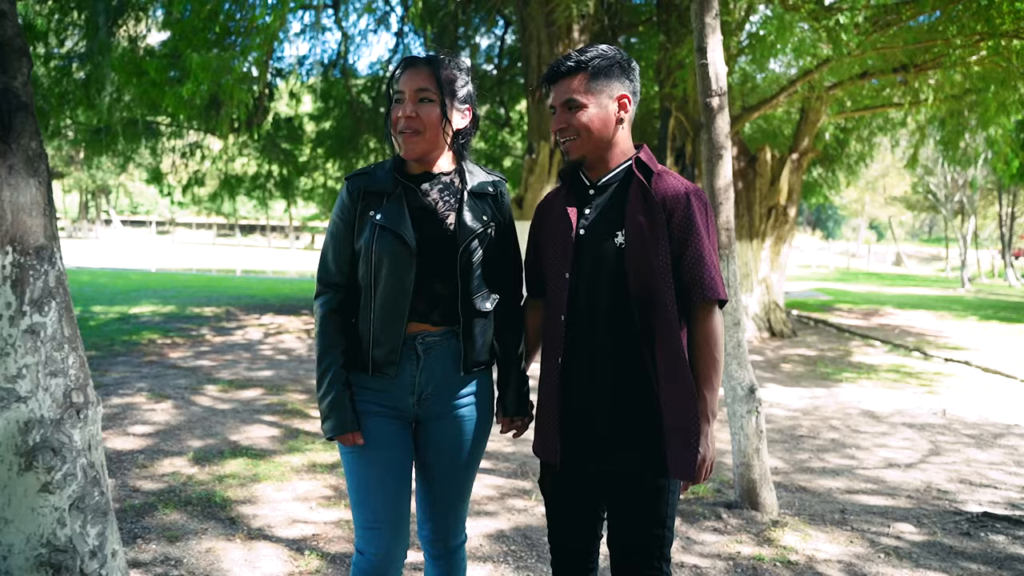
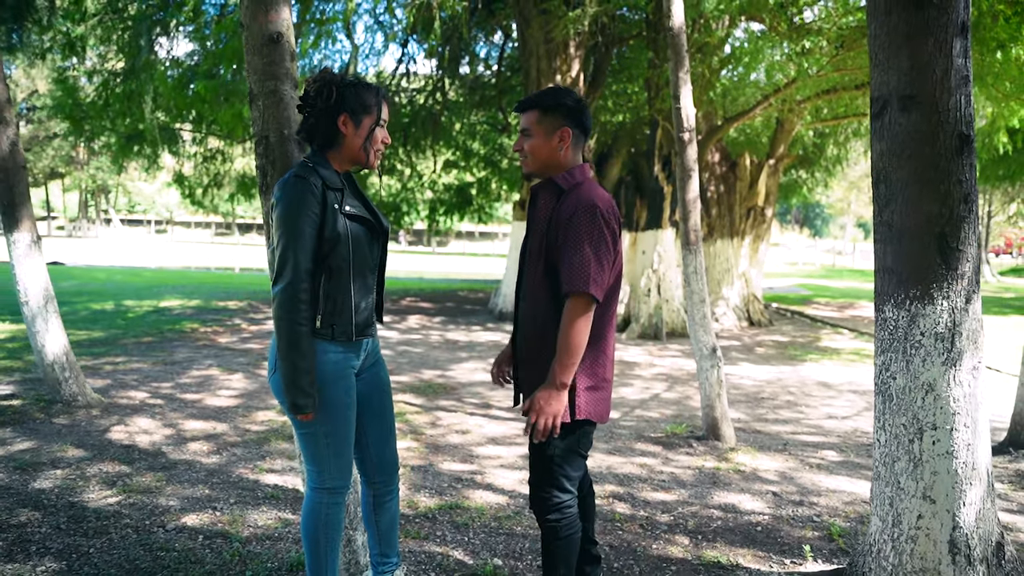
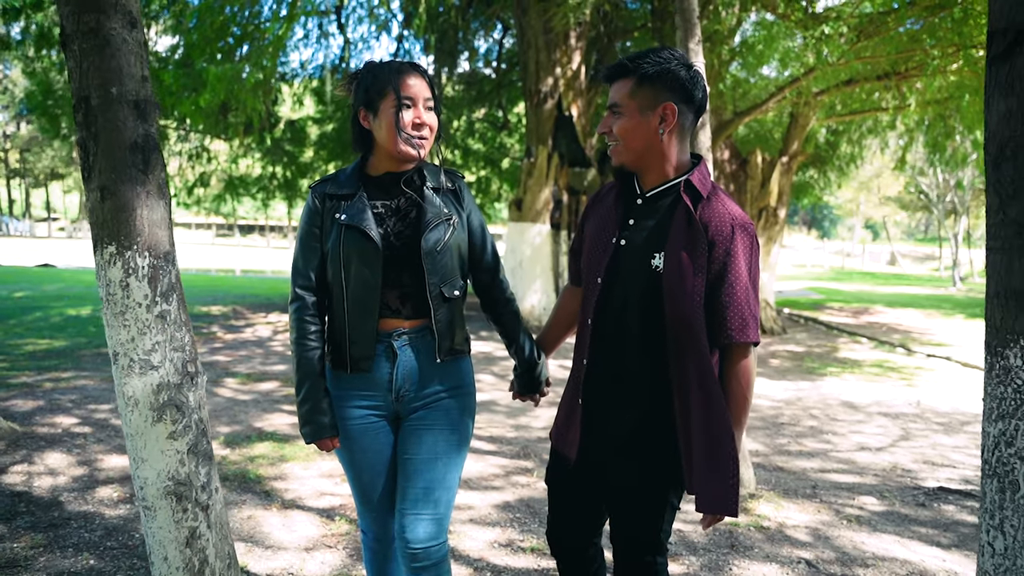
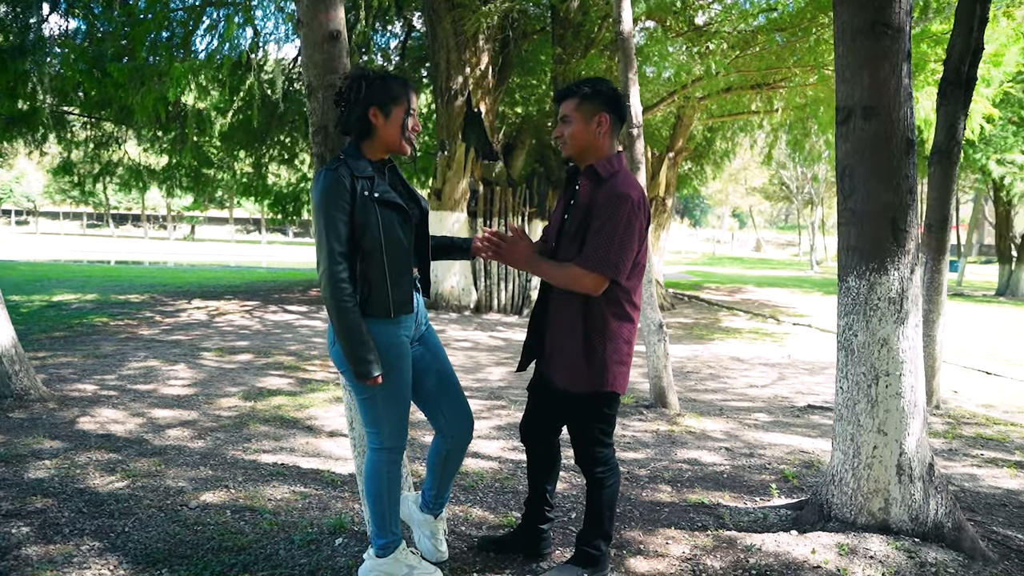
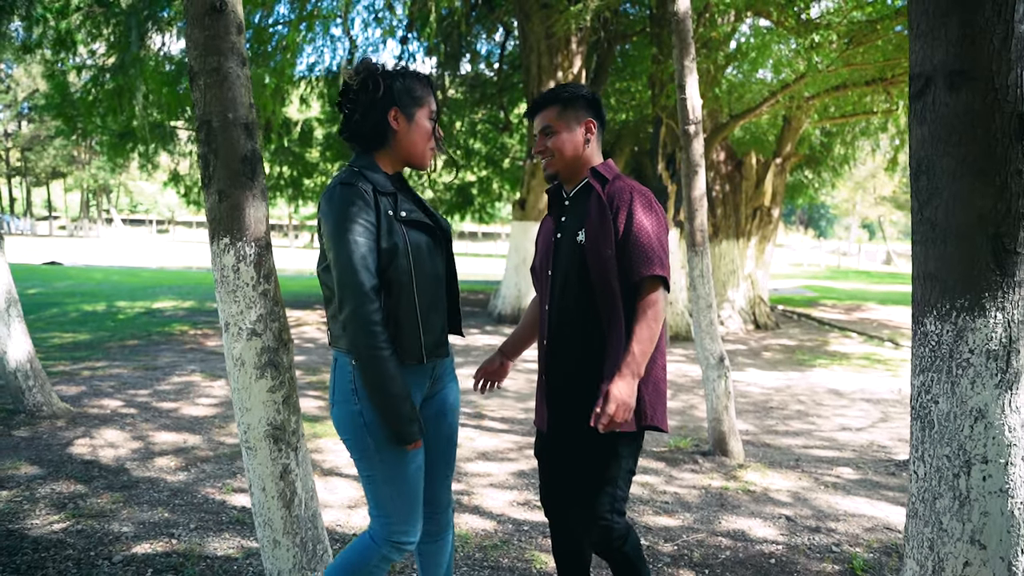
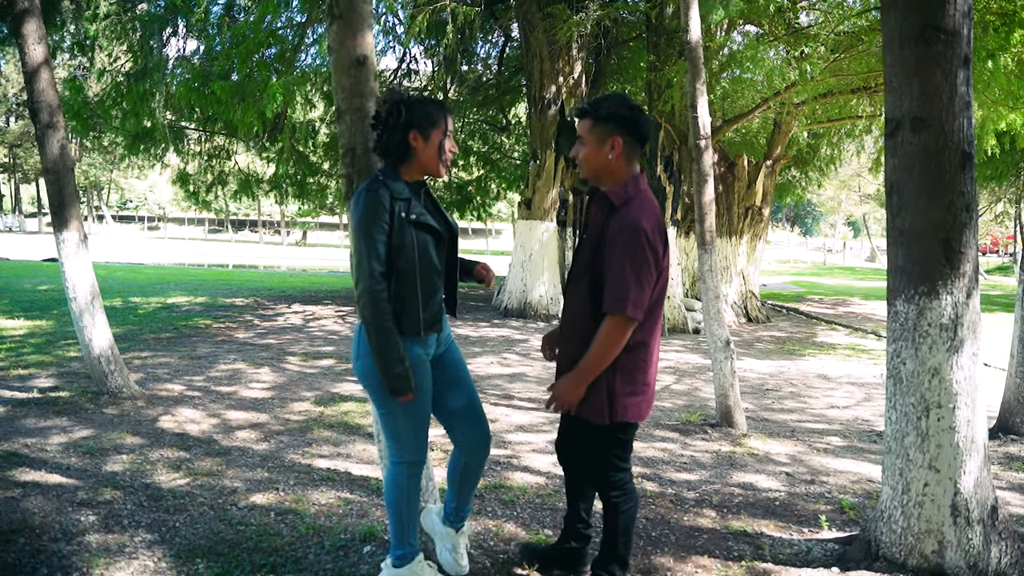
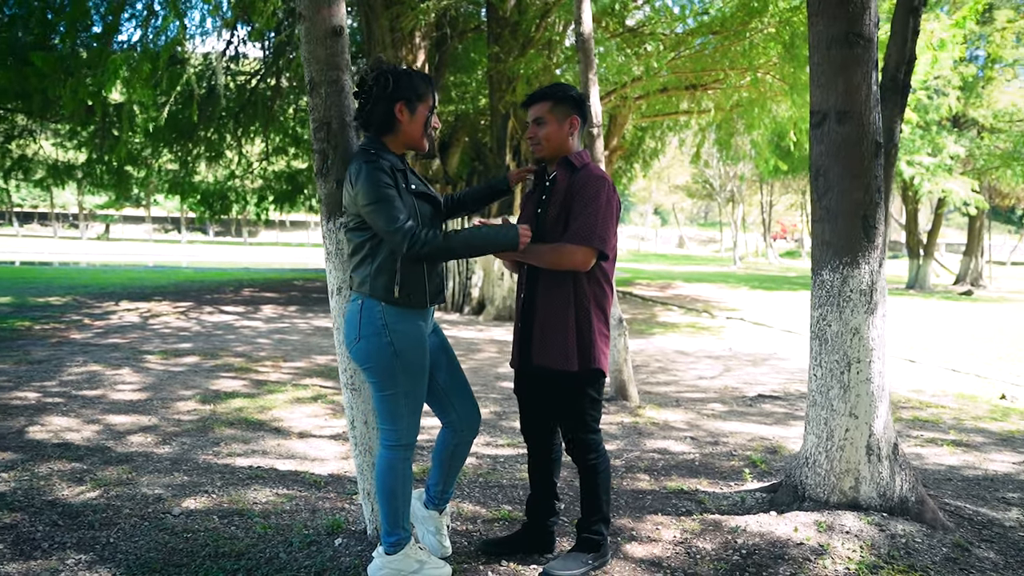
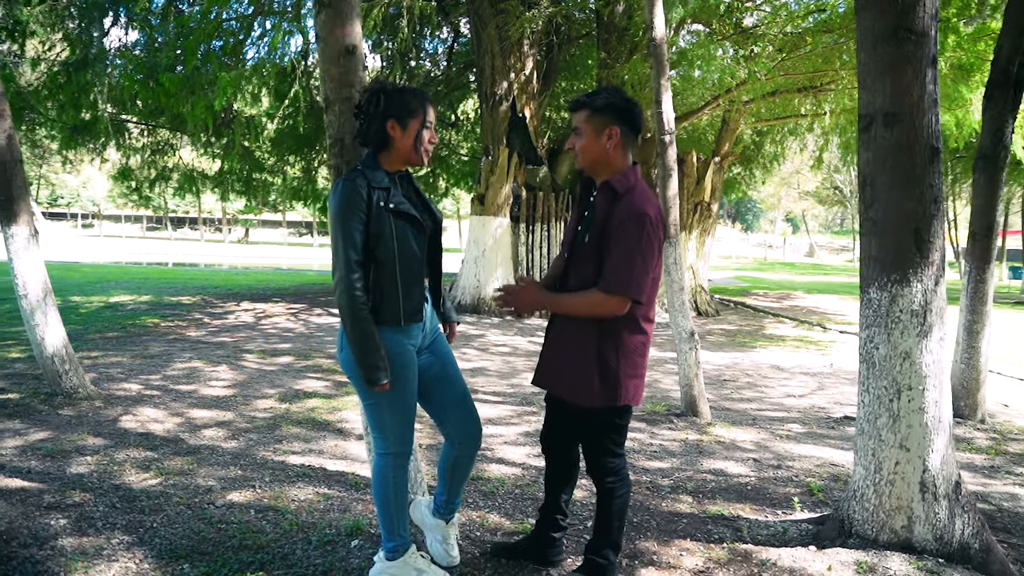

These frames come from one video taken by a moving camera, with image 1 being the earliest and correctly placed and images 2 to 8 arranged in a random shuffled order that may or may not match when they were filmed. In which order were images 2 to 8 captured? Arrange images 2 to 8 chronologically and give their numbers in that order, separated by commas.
3, 5, 2, 6, 8, 4, 7
